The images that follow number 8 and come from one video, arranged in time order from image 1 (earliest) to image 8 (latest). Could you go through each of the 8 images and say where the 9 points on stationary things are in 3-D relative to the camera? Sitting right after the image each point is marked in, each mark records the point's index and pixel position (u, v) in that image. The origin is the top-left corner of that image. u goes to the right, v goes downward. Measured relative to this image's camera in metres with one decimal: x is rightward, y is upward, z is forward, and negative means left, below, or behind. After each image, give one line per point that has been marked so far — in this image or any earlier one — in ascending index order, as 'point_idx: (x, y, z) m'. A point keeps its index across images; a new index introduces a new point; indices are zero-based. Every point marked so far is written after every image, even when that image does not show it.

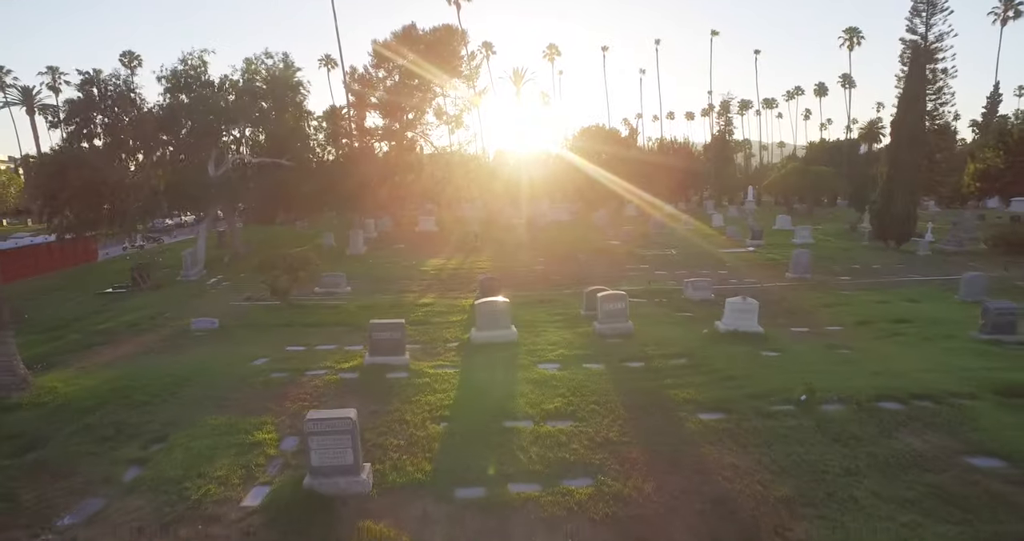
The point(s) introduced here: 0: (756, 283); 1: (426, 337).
0: (+5.5, -0.3, +16.4) m
1: (-1.4, -1.1, +11.7) m
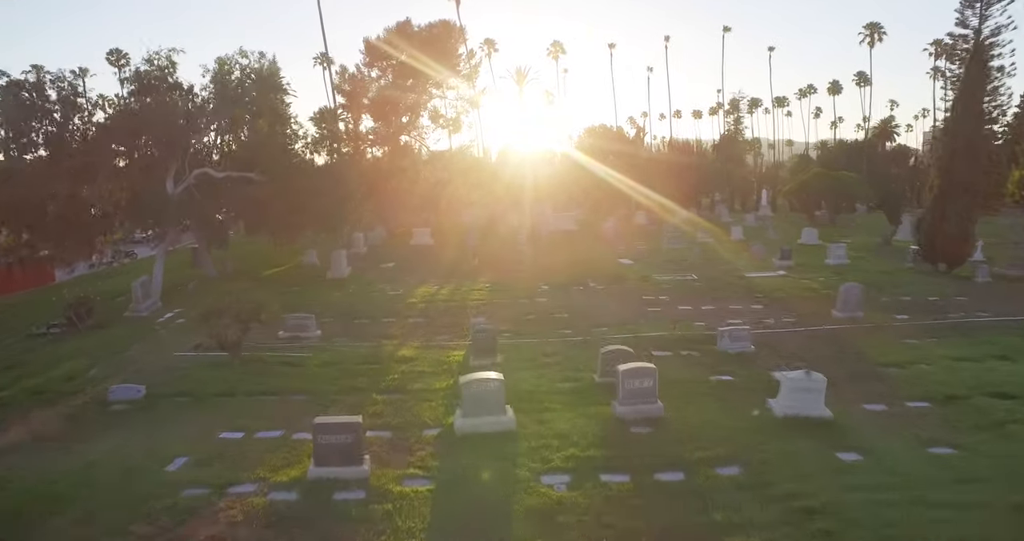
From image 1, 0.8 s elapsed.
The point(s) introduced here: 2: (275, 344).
0: (+5.4, -1.1, +13.9) m
1: (-1.4, -1.9, +9.2) m
2: (-4.3, -1.3, +13.2) m
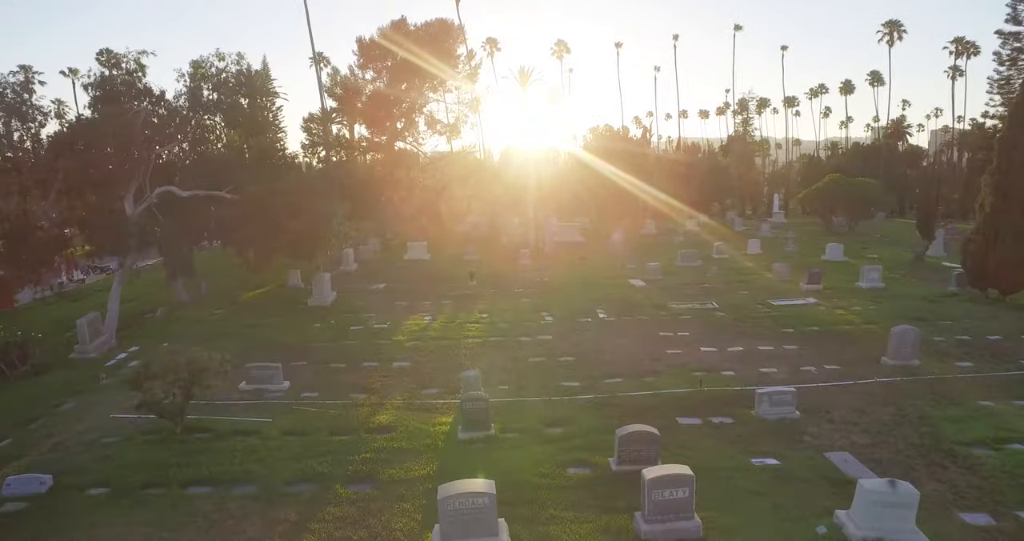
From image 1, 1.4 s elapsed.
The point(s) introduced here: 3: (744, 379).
0: (+5.4, -1.7, +11.8) m
1: (-1.5, -2.6, +7.2) m
2: (-4.3, -2.0, +11.3) m
3: (+3.8, -1.8, +12.0) m
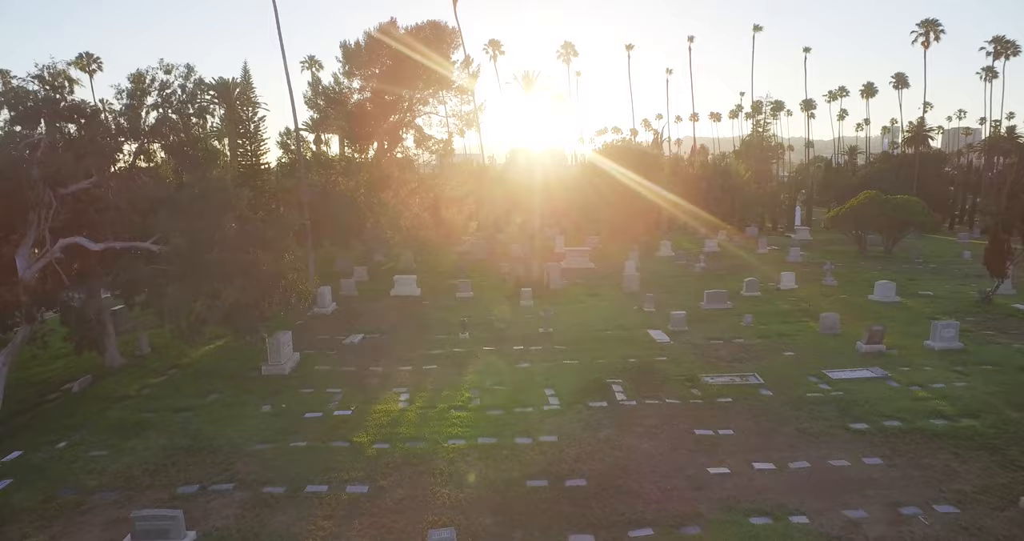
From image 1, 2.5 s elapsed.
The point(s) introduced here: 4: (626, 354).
0: (+5.3, -3.0, +8.3) m
1: (-1.6, -3.9, +3.8) m
2: (-4.4, -3.3, +7.9) m
3: (+3.7, -3.1, +8.5) m
4: (+2.6, -1.9, +17.0) m
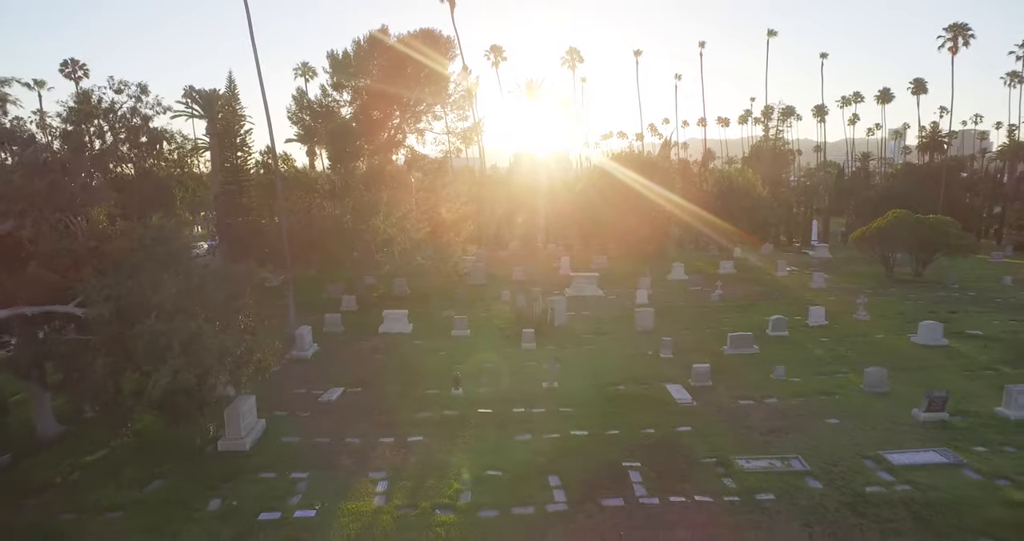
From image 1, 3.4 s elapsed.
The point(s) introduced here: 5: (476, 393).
0: (+5.2, -4.1, +6.0) m
1: (-1.7, -4.9, +1.4) m
2: (-4.5, -4.4, +5.5) m
3: (+3.6, -4.1, +6.2) m
4: (+2.6, -3.0, +14.6) m
5: (-0.8, -2.8, +17.1) m
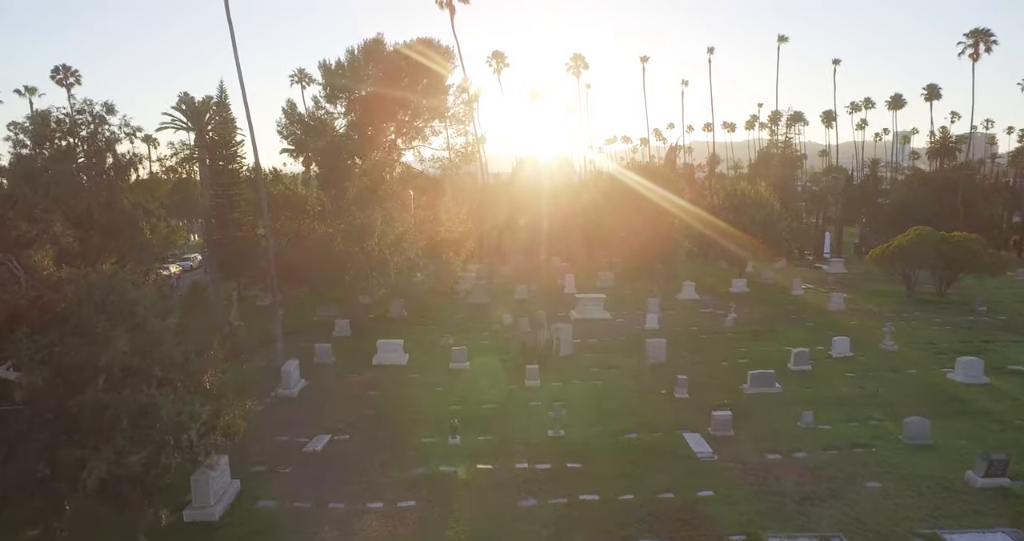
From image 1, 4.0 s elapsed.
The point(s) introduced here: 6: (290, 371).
0: (+5.2, -4.9, +4.4) m
1: (-1.7, -5.7, -0.1) m
2: (-4.5, -5.2, +4.0) m
3: (+3.6, -4.9, +4.6) m
4: (+2.7, -3.8, +13.1) m
5: (-0.8, -3.6, +15.6) m
6: (-5.6, -2.6, +18.7) m
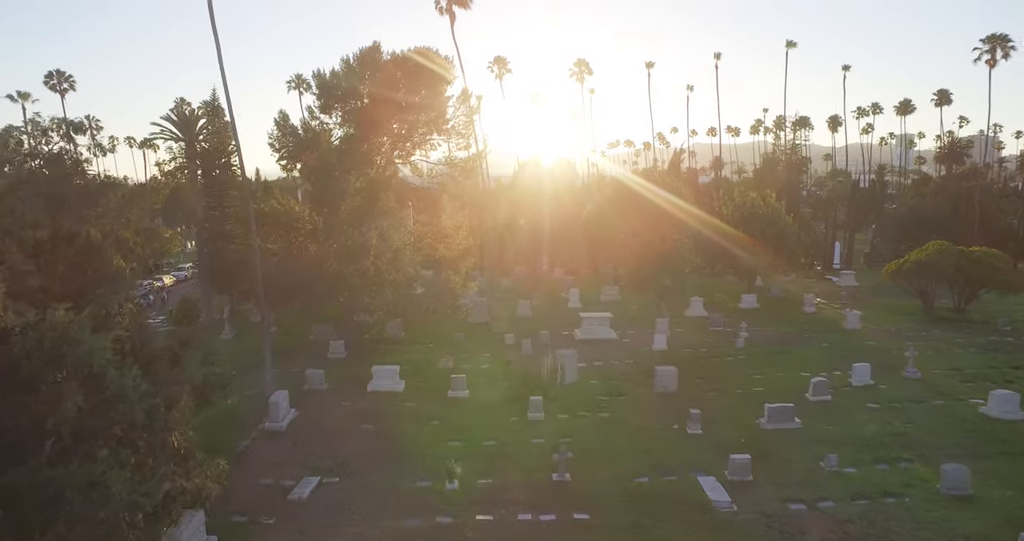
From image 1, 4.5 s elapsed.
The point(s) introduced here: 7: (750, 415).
0: (+5.2, -5.5, +3.3) m
1: (-1.7, -6.3, -1.2) m
2: (-4.5, -5.8, +2.9) m
3: (+3.6, -5.5, +3.5) m
4: (+2.7, -4.4, +12.0) m
5: (-0.8, -4.2, +14.4) m
6: (-5.6, -3.2, +17.6) m
7: (+5.8, -3.5, +17.9) m
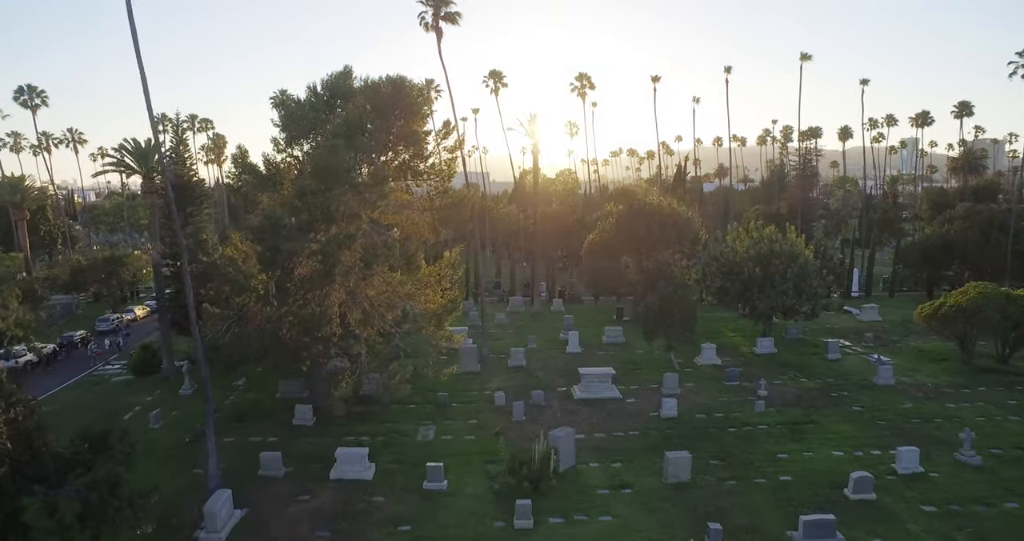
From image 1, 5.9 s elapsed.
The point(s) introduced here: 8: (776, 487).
0: (+4.8, -7.1, +0.4) m
1: (-2.2, -7.9, -4.1) m
2: (-4.9, -7.4, 0.0) m
3: (+3.2, -7.1, +0.6) m
4: (+2.3, -6.0, +9.0) m
5: (-1.1, -5.8, +11.5) m
6: (-5.9, -4.9, +14.7) m
7: (+5.5, -5.1, +14.9) m
8: (+6.0, -4.8, +16.5) m
